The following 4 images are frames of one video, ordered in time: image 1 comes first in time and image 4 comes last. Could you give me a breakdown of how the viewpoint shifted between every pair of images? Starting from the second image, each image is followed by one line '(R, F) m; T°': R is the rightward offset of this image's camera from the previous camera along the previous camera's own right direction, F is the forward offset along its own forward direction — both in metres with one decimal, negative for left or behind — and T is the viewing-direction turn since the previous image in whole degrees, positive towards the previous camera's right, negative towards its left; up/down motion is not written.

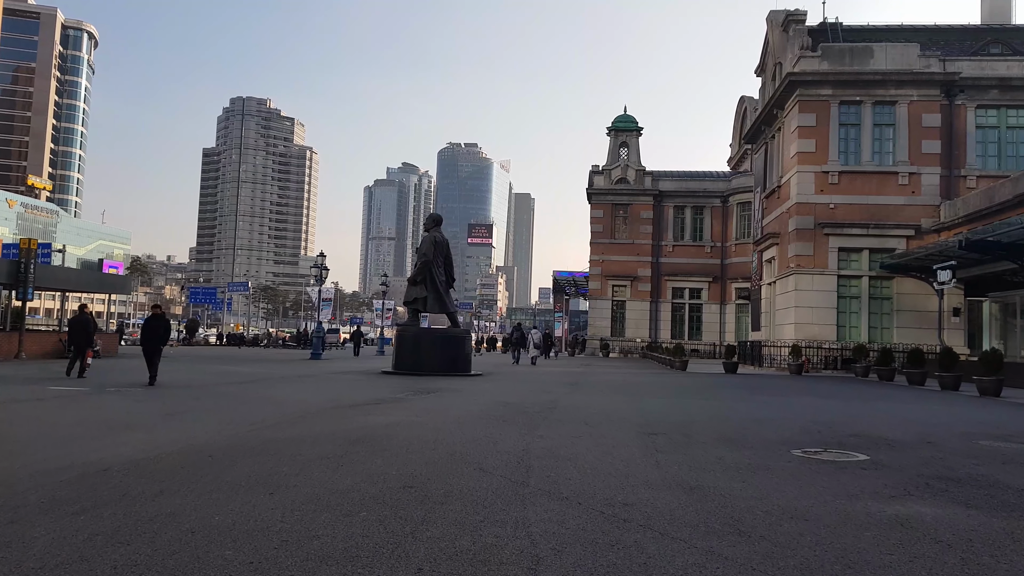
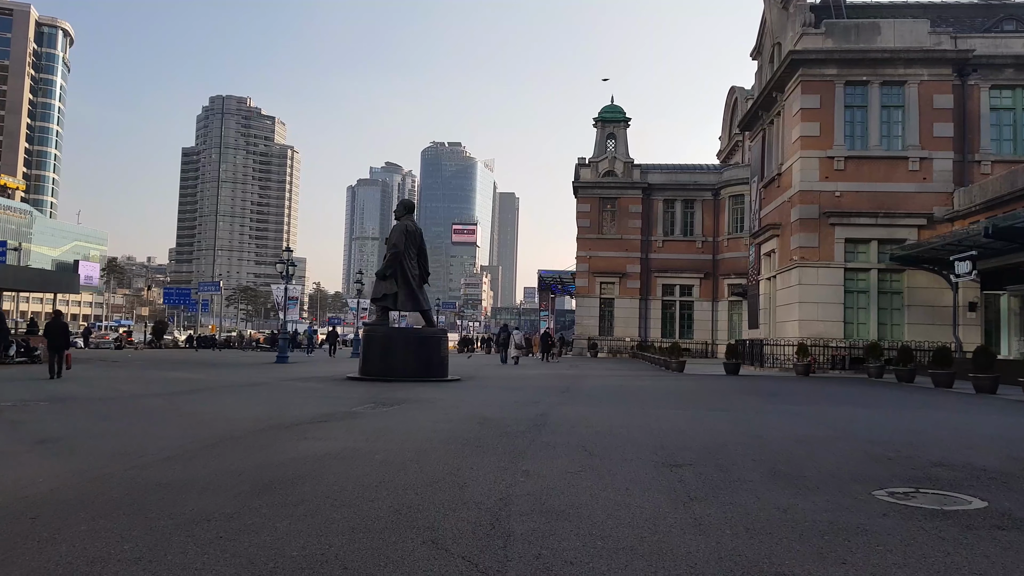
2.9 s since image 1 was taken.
(+0.1, +2.1) m; +1°
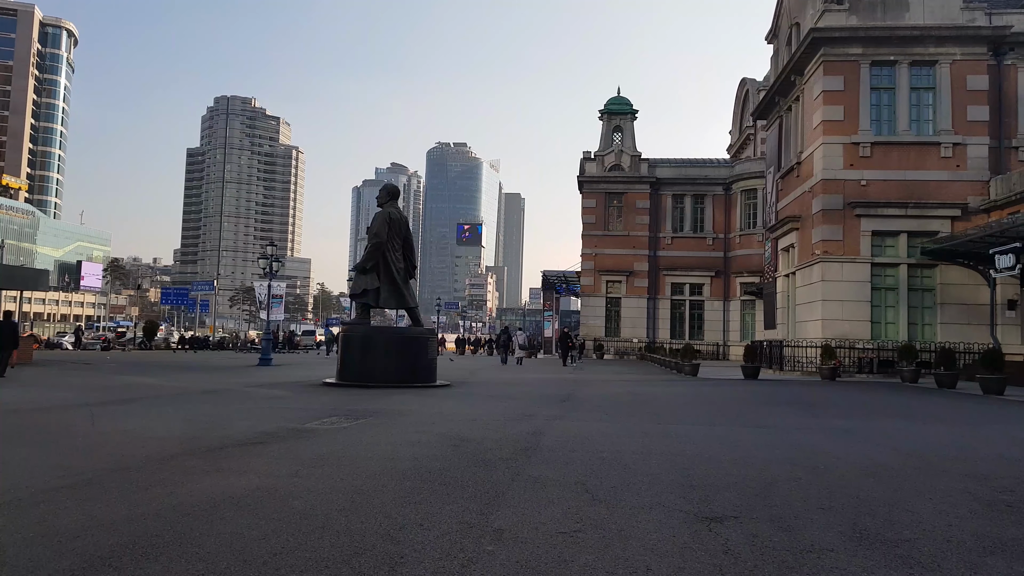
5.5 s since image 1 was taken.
(+0.2, +1.8) m; 0°
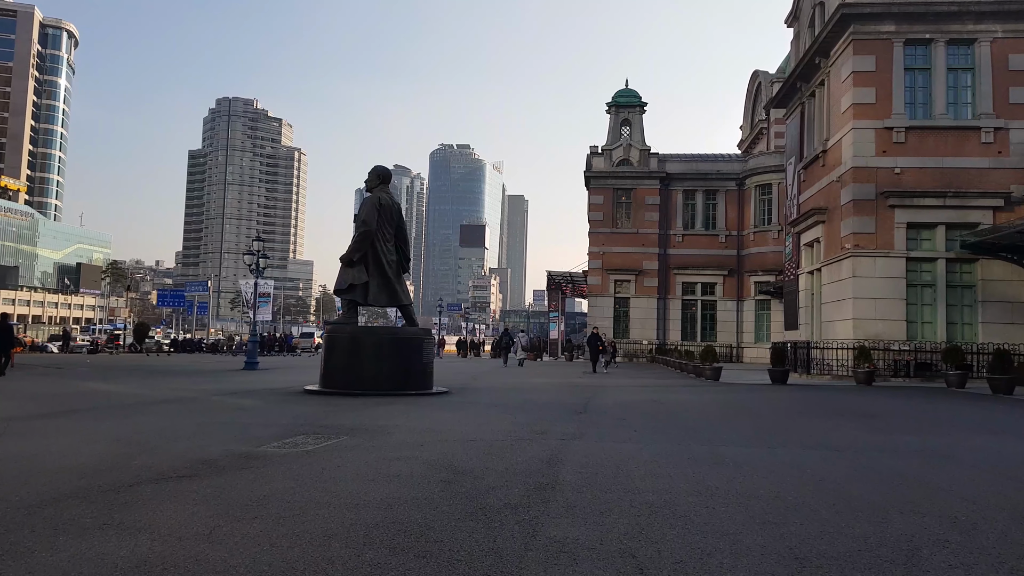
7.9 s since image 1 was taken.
(0.0, +1.7) m; 0°
